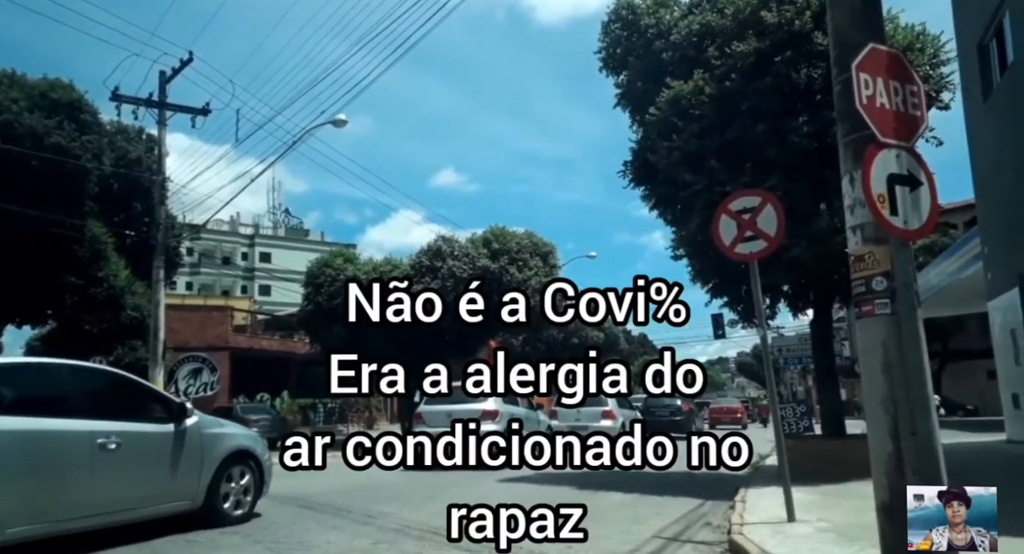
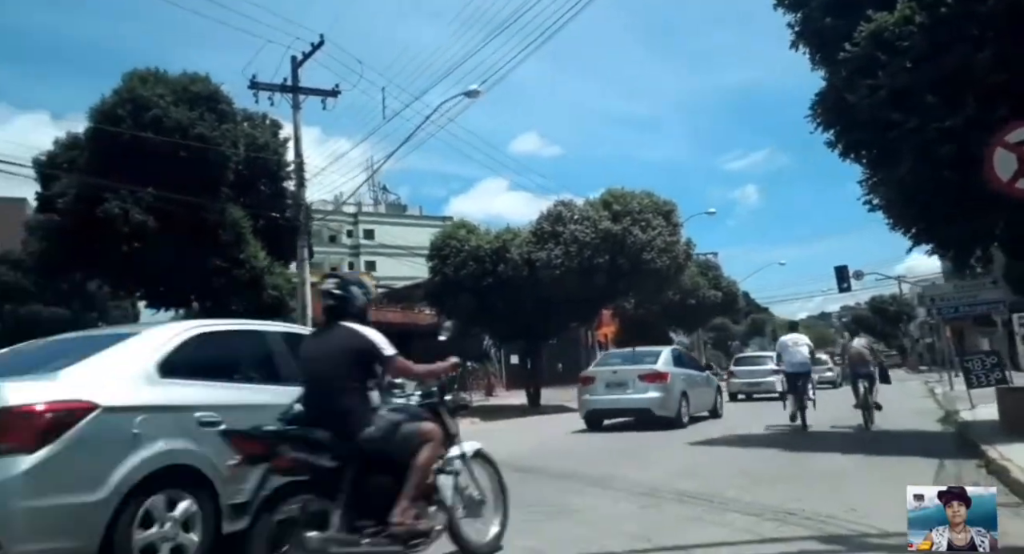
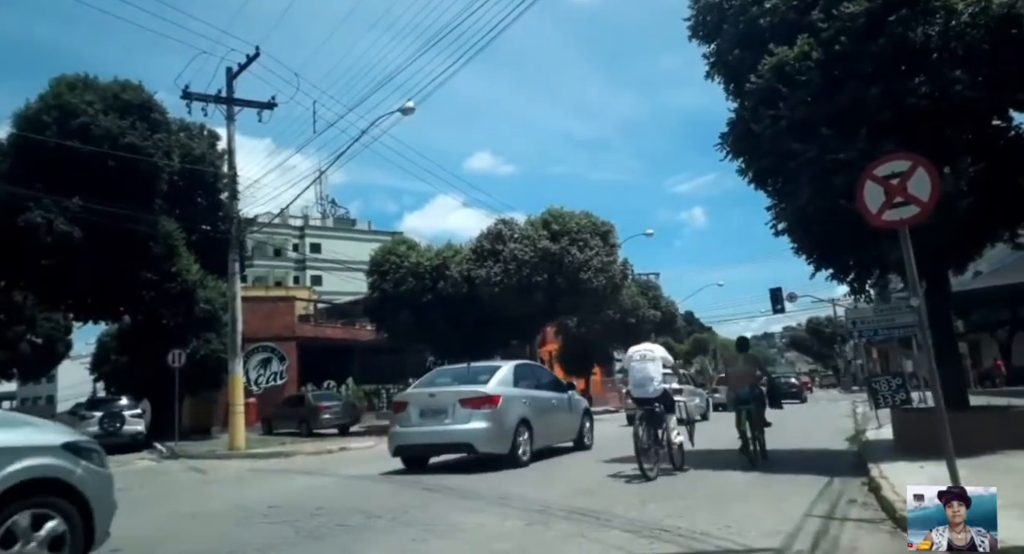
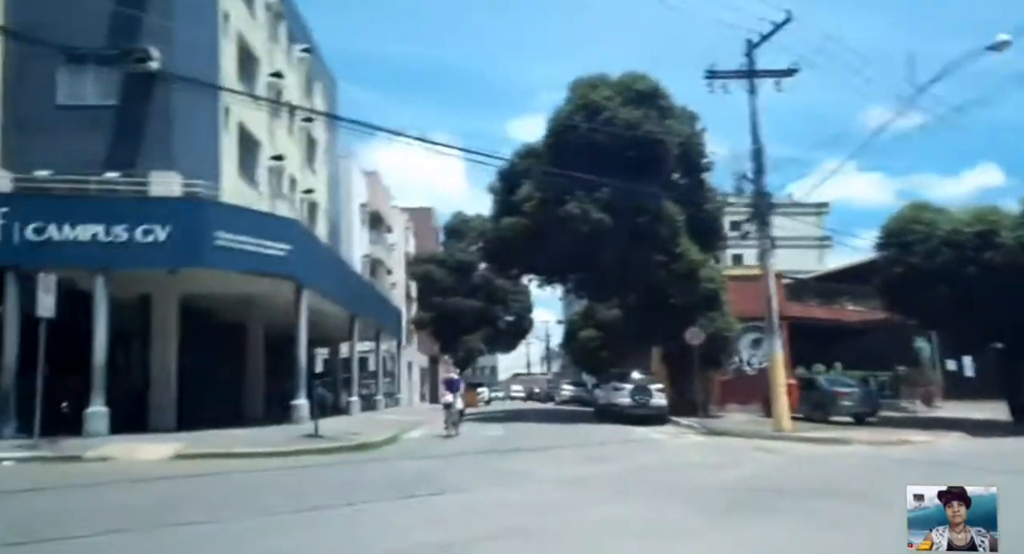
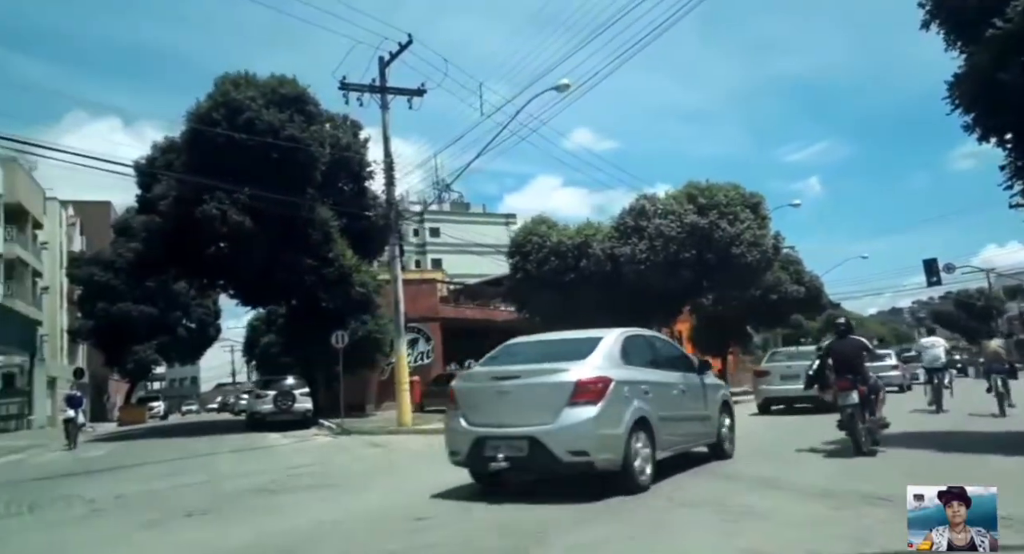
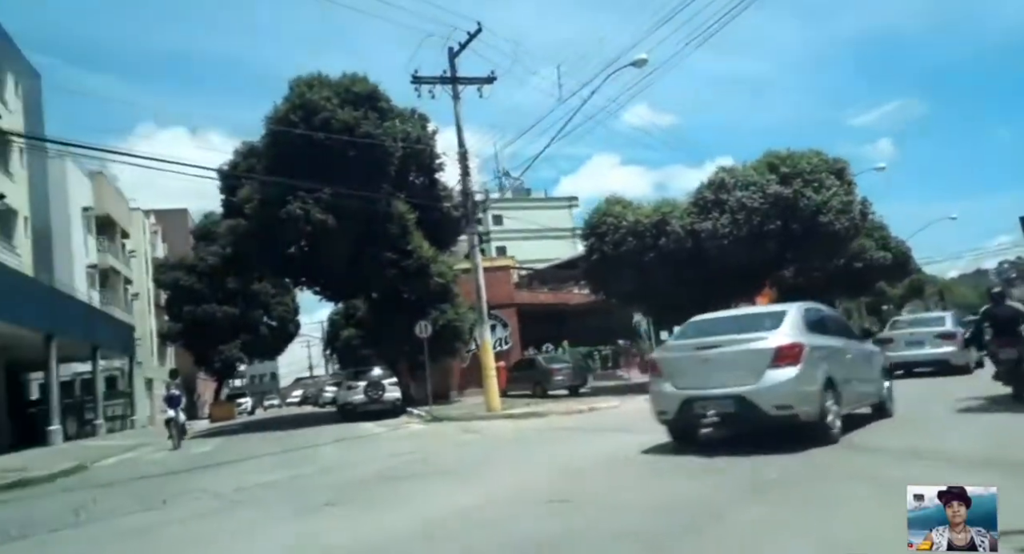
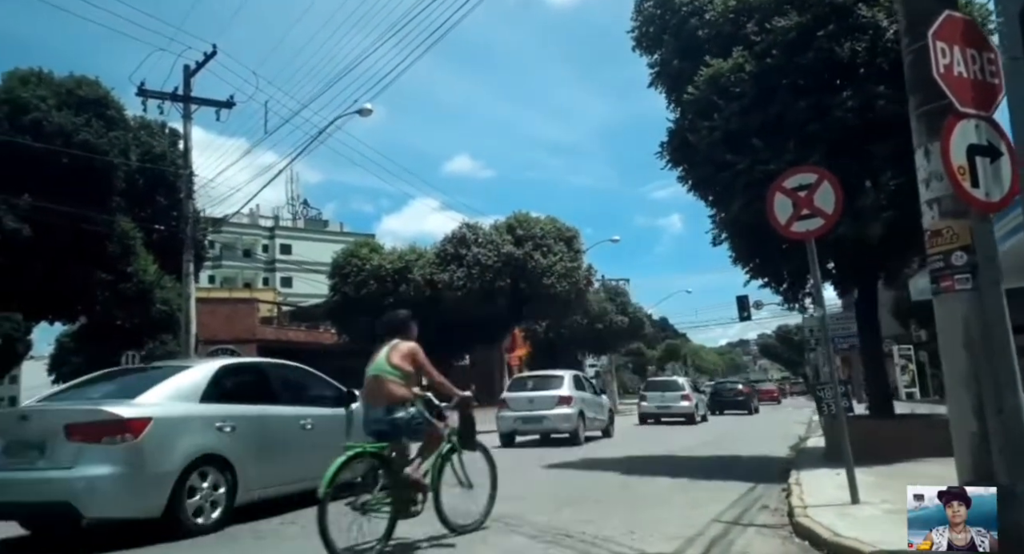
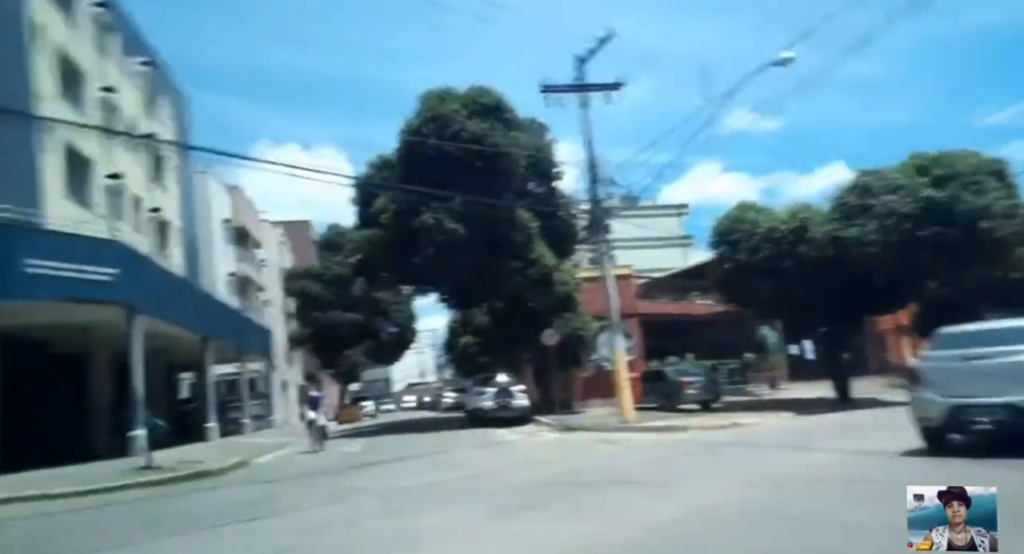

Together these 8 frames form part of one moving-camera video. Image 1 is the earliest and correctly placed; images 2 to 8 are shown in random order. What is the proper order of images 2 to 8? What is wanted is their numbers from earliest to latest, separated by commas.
7, 3, 2, 5, 6, 8, 4
